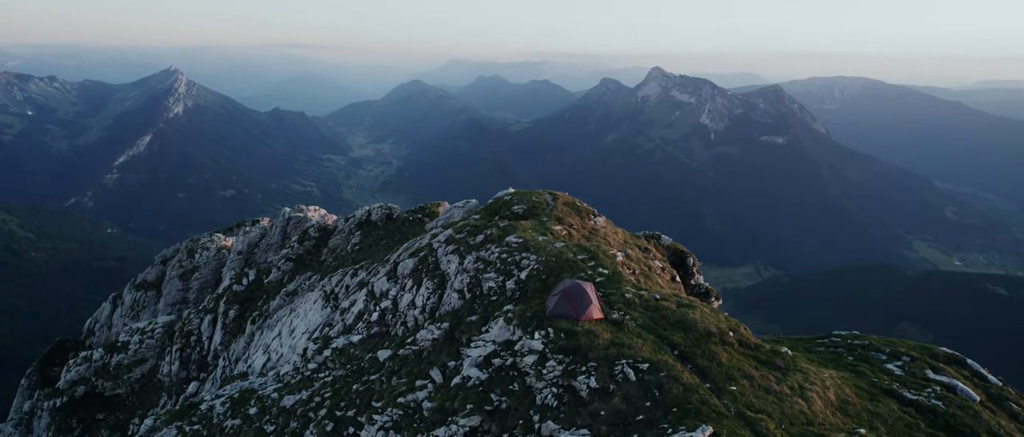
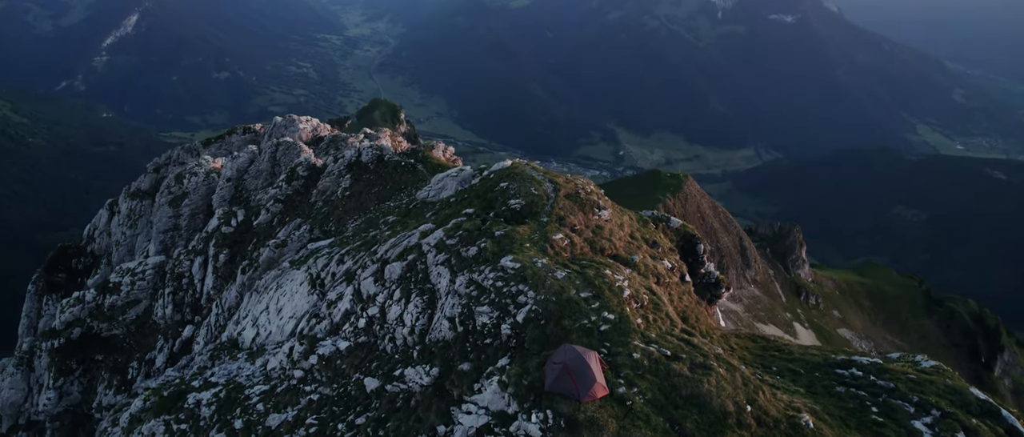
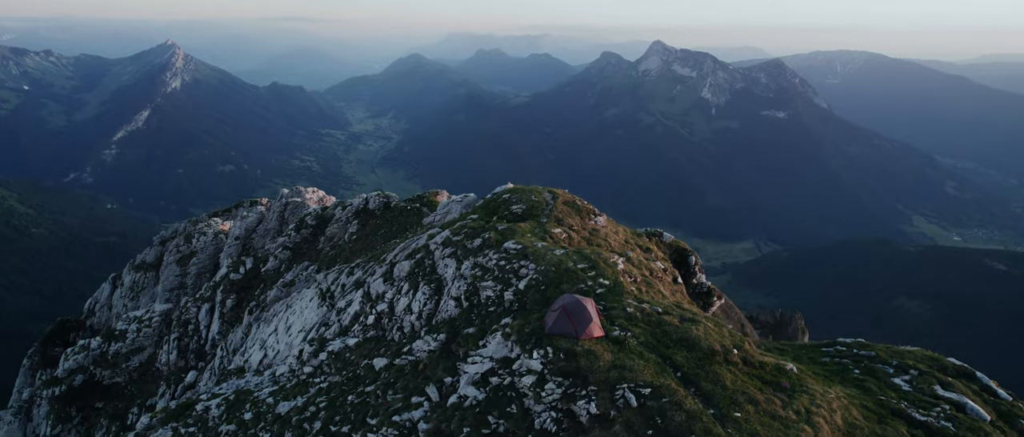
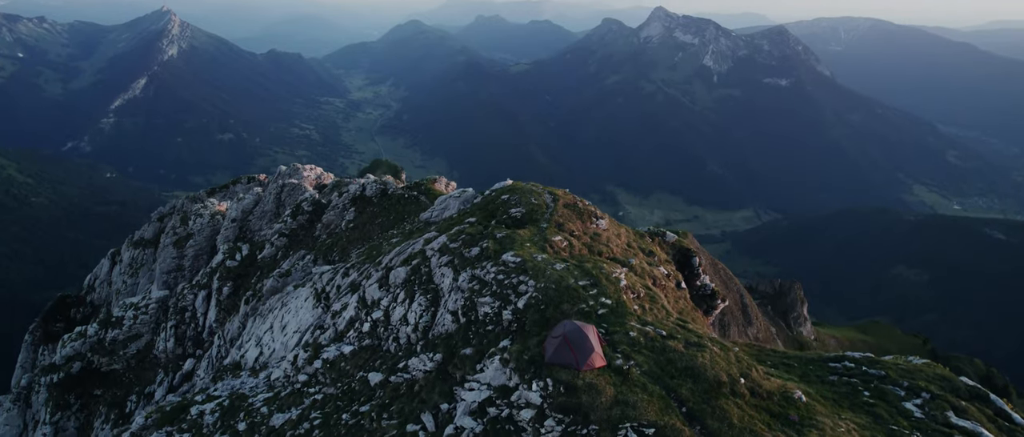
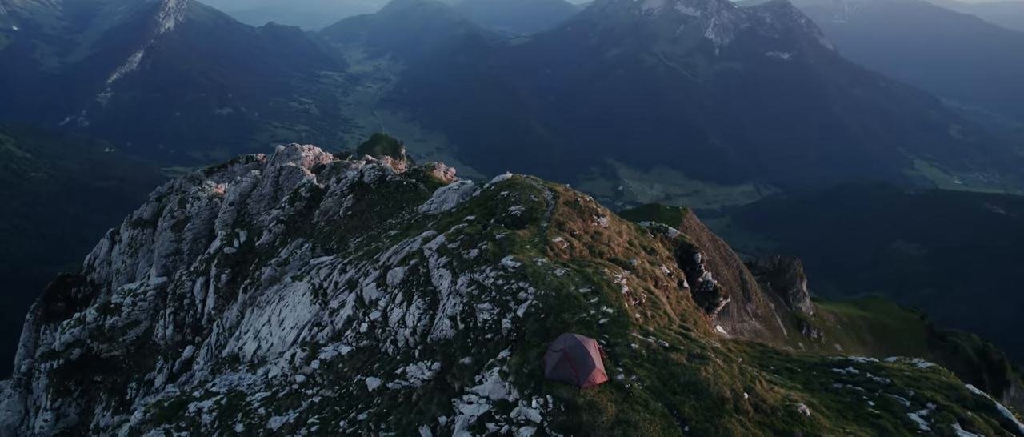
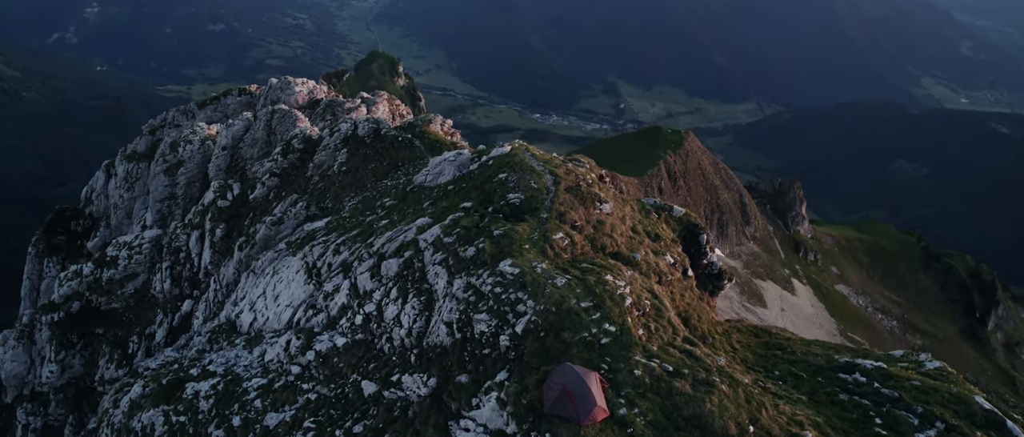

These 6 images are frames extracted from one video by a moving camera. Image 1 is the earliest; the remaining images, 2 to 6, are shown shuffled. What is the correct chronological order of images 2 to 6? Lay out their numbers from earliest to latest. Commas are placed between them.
3, 4, 5, 2, 6
